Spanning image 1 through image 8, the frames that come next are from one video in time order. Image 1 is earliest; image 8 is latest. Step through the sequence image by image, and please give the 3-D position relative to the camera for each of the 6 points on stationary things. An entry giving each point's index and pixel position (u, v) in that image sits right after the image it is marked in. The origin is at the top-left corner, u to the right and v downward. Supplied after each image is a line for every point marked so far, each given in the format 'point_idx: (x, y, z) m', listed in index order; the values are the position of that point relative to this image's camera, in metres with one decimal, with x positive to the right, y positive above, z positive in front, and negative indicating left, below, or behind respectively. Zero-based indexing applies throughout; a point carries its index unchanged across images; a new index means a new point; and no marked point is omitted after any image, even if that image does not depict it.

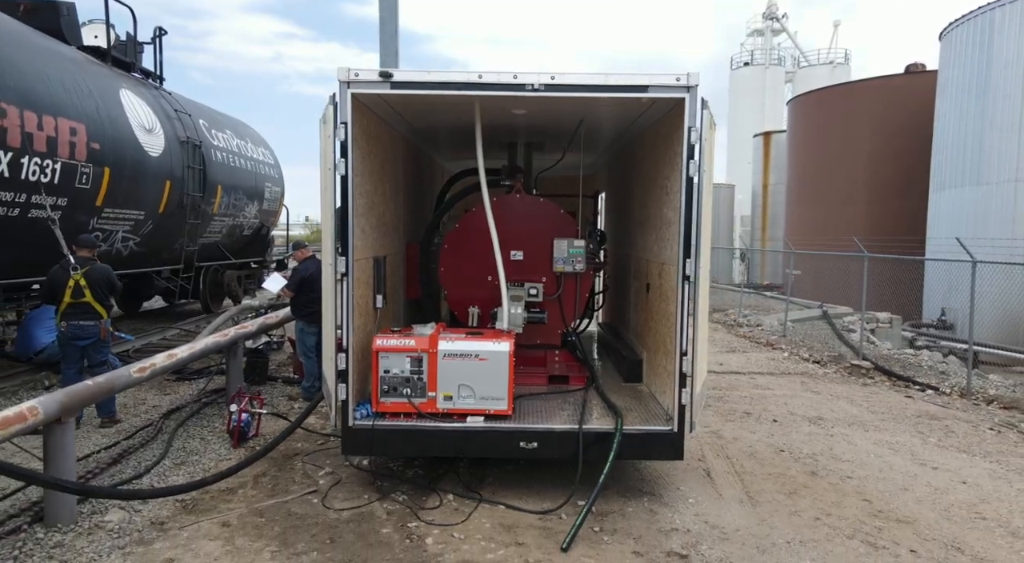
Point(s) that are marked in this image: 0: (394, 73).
0: (-0.7, +1.3, +4.1) m
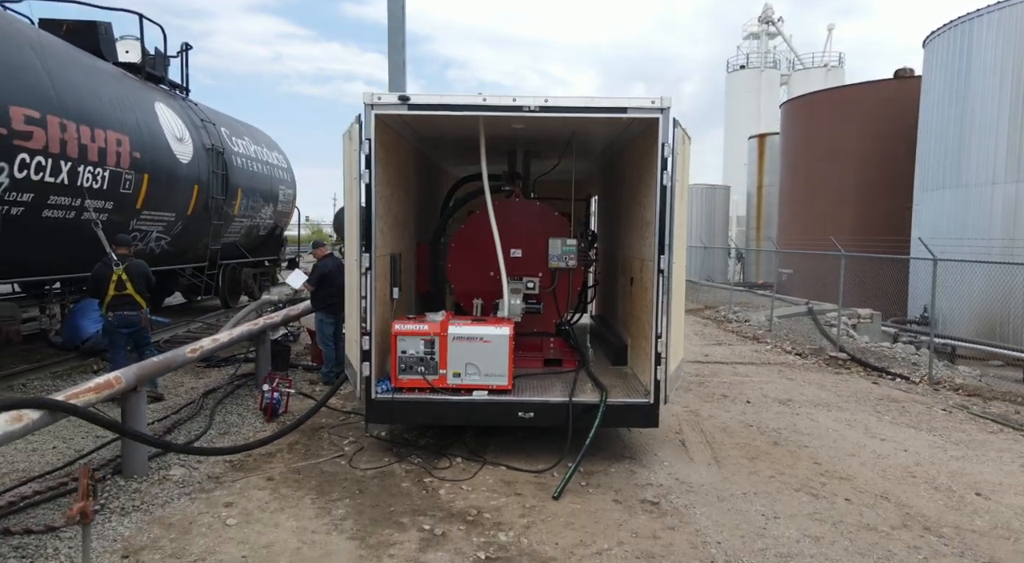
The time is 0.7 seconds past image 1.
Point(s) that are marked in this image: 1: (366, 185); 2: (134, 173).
0: (-0.7, +1.4, +4.8) m
1: (-1.1, +0.7, +4.8) m
2: (-4.0, +1.1, +6.9) m
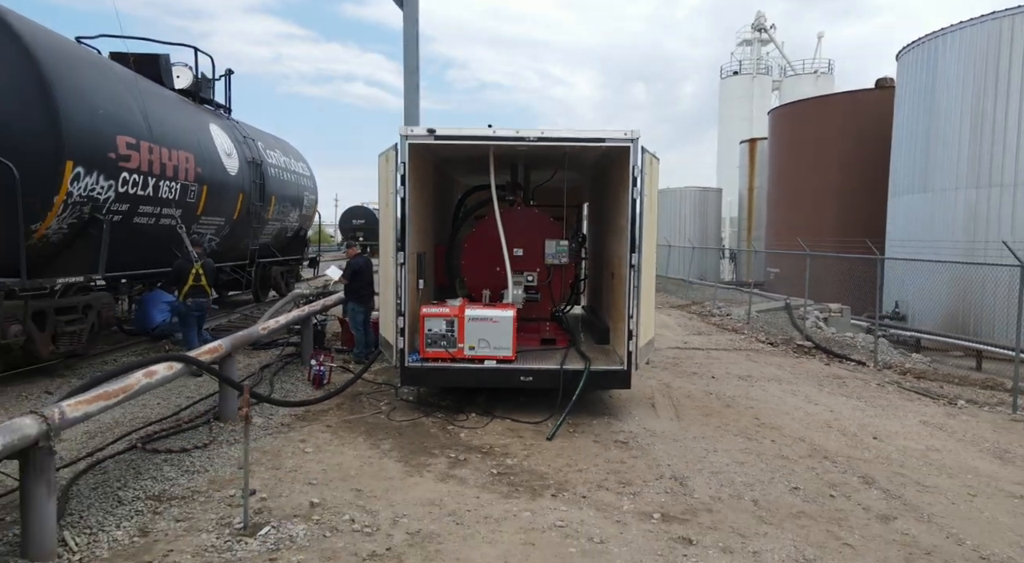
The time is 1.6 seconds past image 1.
0: (-0.7, +1.4, +6.1) m
1: (-1.0, +0.8, +6.2) m
2: (-4.0, +1.2, +8.2) m
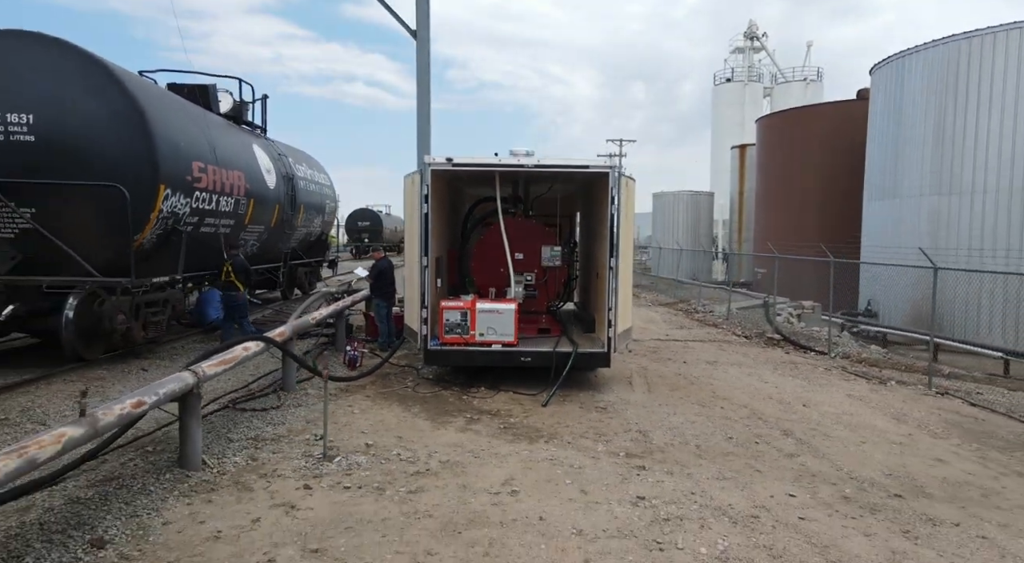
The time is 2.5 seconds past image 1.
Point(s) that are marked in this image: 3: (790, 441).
0: (-0.7, +1.4, +7.6) m
1: (-1.0, +0.8, +7.6) m
2: (-4.0, +1.2, +9.7) m
3: (+2.5, -1.4, +5.9) m
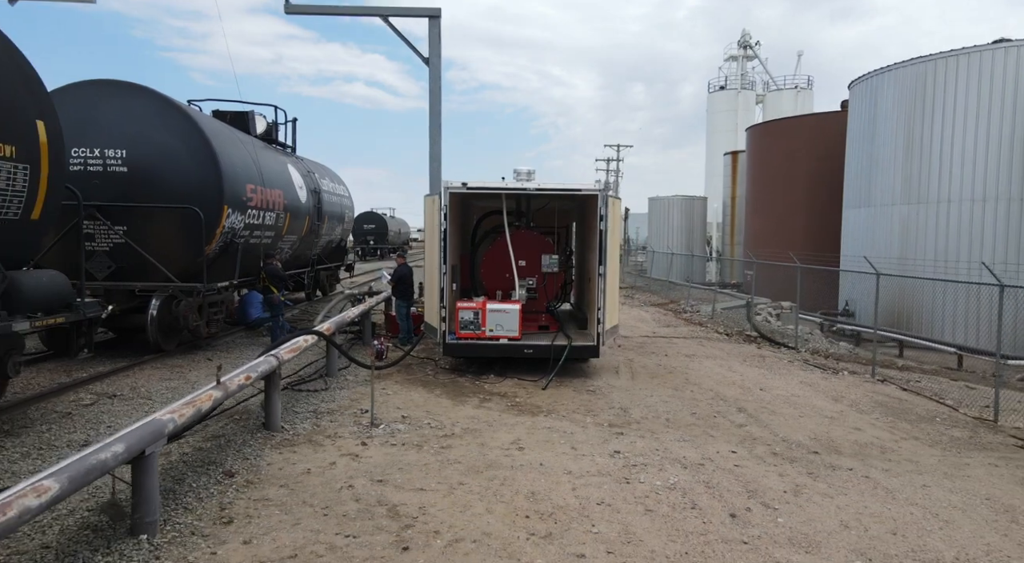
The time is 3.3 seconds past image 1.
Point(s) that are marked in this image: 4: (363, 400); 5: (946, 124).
0: (-0.6, +1.4, +9.0) m
1: (-0.9, +0.7, +9.0) m
2: (-3.9, +1.2, +11.1) m
3: (+2.6, -1.5, +7.3) m
4: (-1.7, -1.4, +7.5) m
5: (+11.4, +4.2, +17.0) m
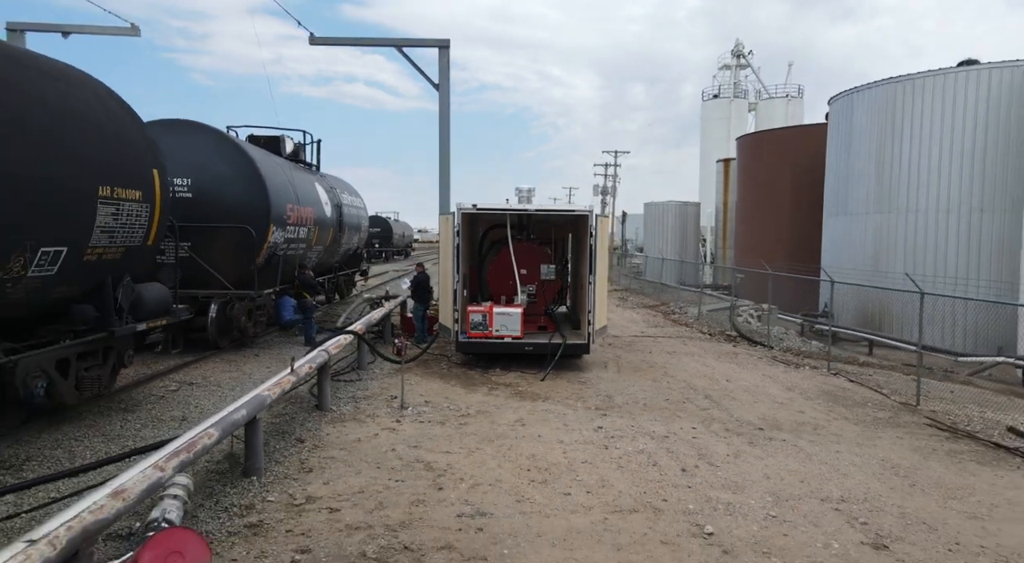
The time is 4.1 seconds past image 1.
0: (-0.6, +1.3, +10.5) m
1: (-0.9, +0.6, +10.5) m
2: (-3.9, +1.1, +12.6) m
3: (+2.6, -1.6, +8.8) m
4: (-1.7, -1.5, +9.0) m
5: (+11.5, +4.1, +18.5) m
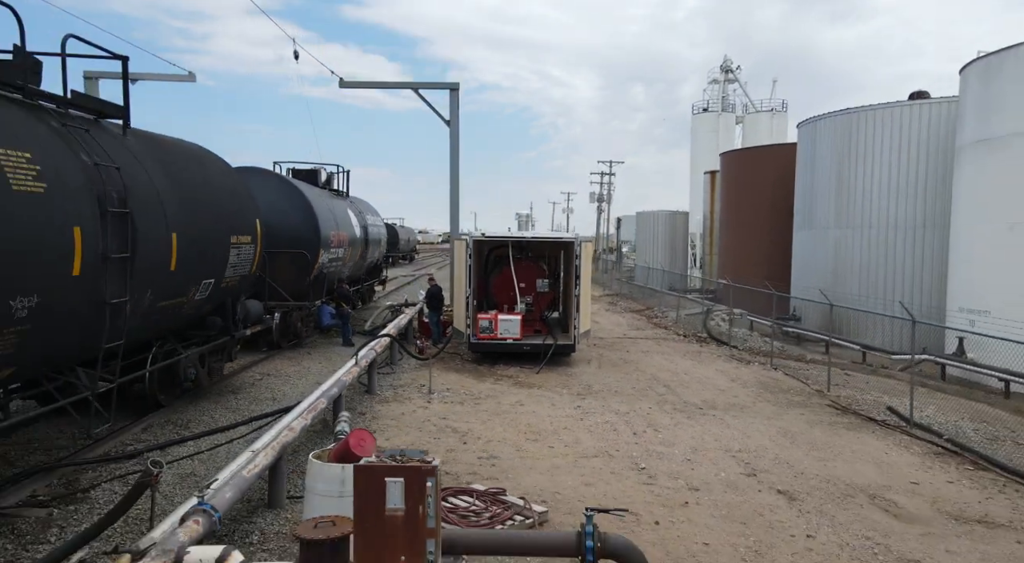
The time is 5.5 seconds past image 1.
0: (-0.6, +1.0, +13.0) m
1: (-0.9, +0.4, +13.1) m
2: (-3.8, +0.8, +15.1) m
3: (+2.7, -1.9, +11.4) m
4: (-1.7, -1.7, +11.5) m
5: (+11.5, +3.8, +21.1) m
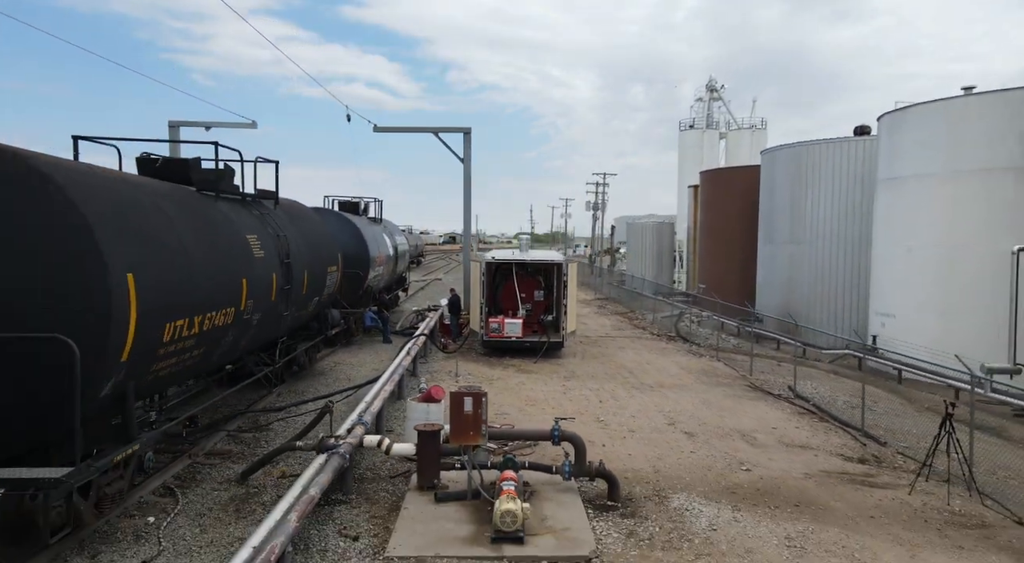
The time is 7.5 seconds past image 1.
0: (-0.5, +0.7, +17.0) m
1: (-0.8, +0.1, +17.0) m
2: (-3.8, +0.5, +19.0) m
3: (+2.7, -2.2, +15.3) m
4: (-1.6, -2.0, +15.4) m
5: (+11.6, +3.5, +25.0) m
